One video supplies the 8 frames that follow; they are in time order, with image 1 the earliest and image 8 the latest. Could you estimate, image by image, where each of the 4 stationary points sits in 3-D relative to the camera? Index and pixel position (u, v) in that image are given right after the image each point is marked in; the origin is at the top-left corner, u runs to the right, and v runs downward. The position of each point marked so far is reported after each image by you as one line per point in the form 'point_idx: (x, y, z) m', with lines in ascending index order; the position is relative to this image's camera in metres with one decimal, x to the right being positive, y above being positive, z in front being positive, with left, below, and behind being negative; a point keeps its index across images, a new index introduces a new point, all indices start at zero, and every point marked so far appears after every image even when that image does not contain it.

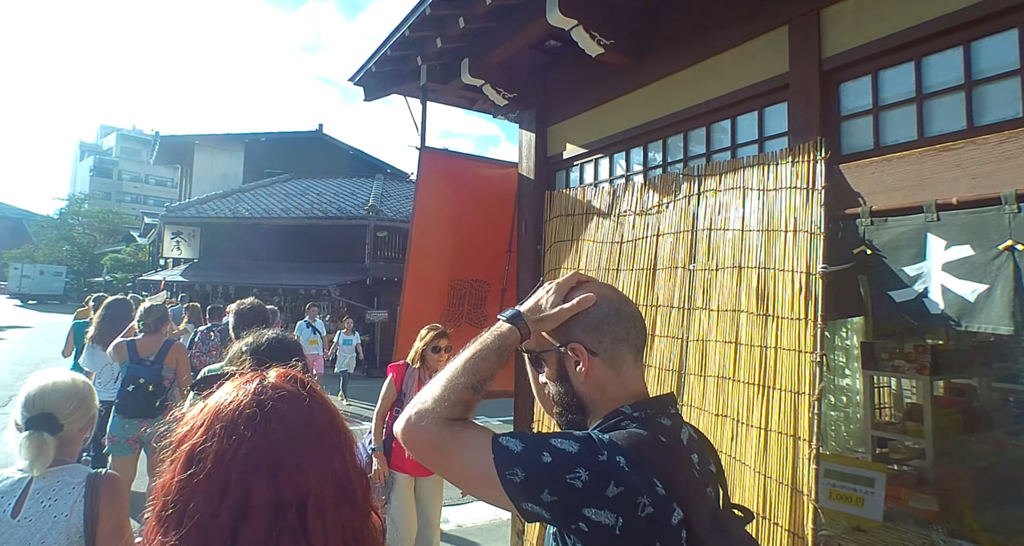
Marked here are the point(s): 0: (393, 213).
0: (-2.6, +1.5, +13.8) m
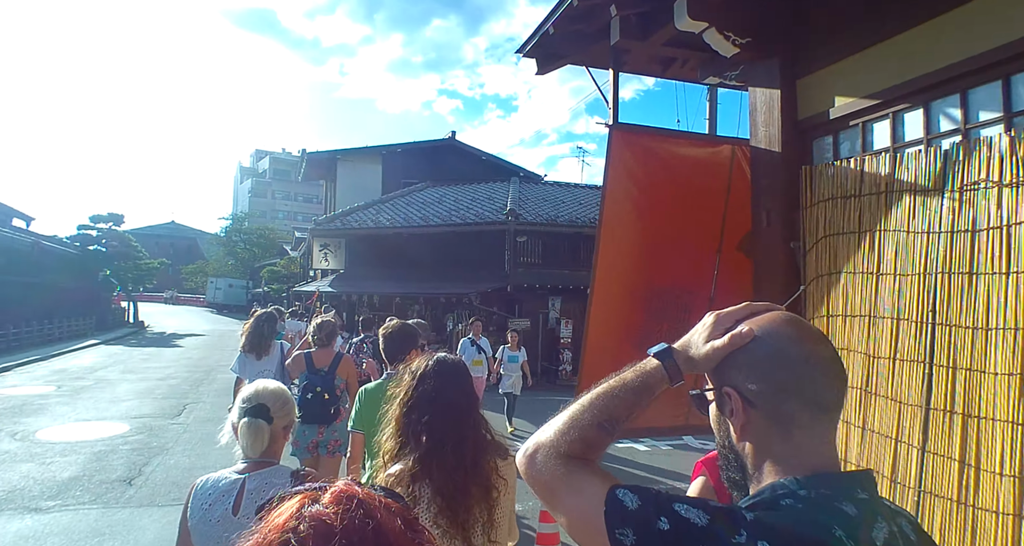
0: (+0.7, +1.4, +13.2) m
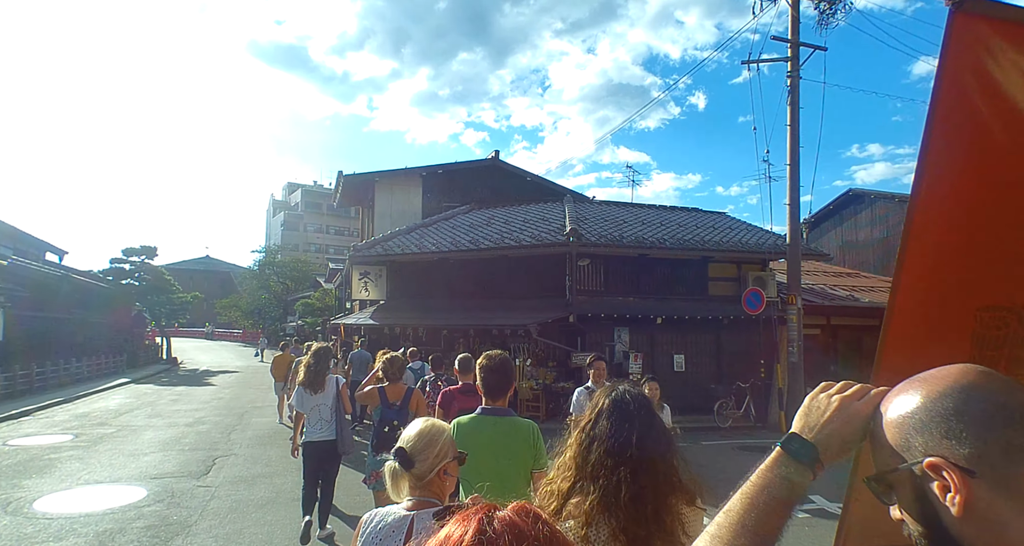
0: (+1.8, +0.8, +12.0) m
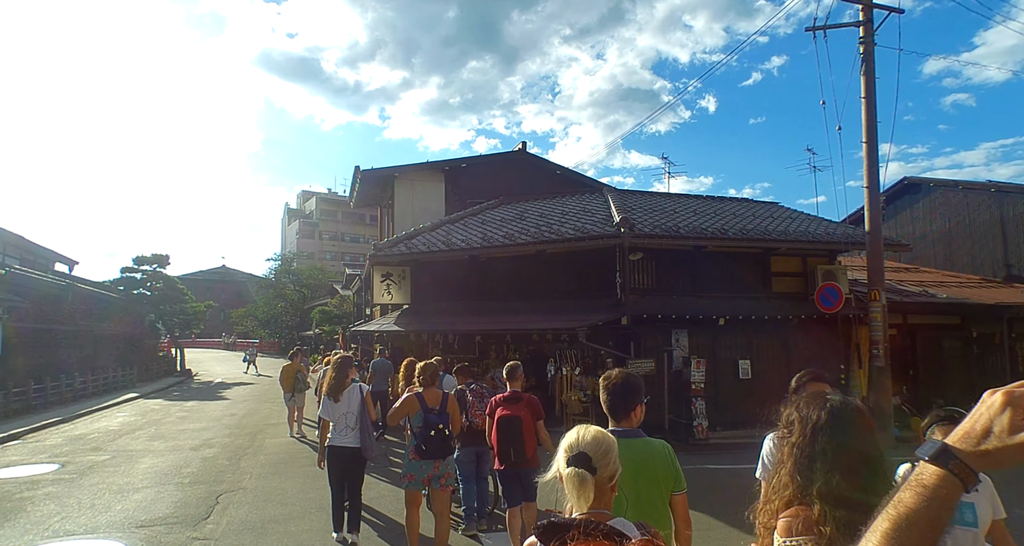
0: (+2.6, +0.9, +10.8) m
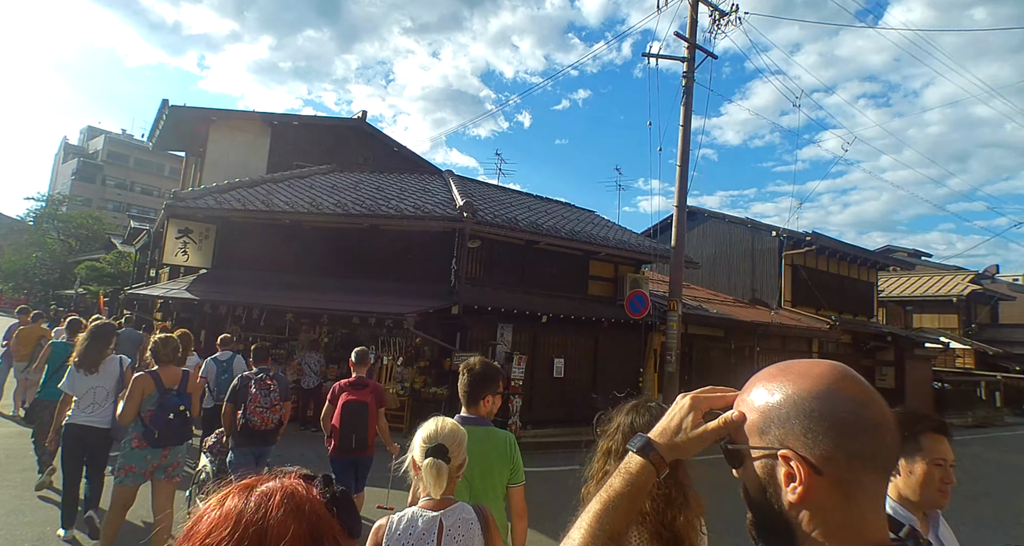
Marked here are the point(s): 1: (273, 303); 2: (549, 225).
0: (-0.5, +1.1, +10.6) m
1: (-3.9, -0.5, +9.1) m
2: (+0.7, +1.0, +11.7) m
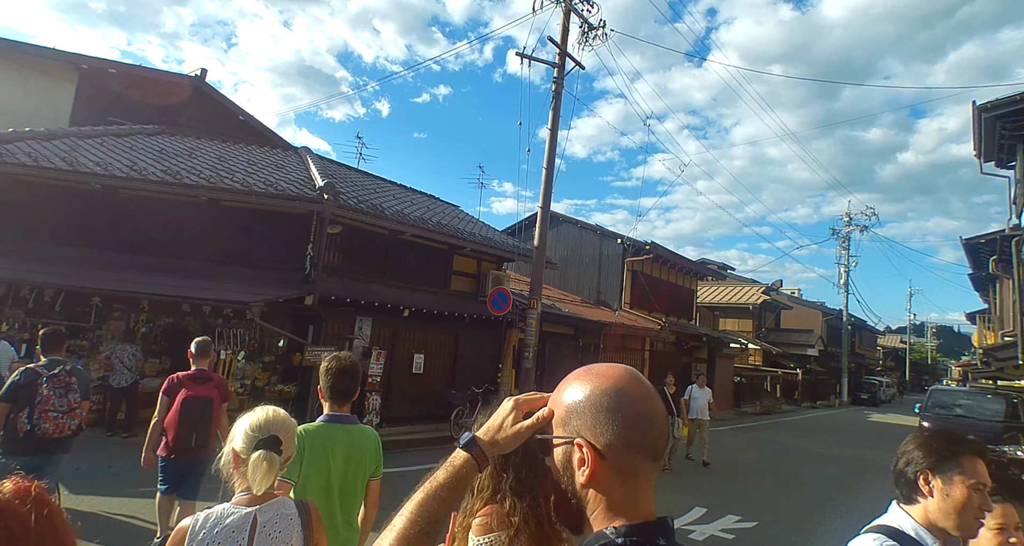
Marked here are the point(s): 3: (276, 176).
0: (-2.8, +1.3, +10.0) m
1: (-5.8, -0.1, +7.6) m
2: (-2.0, +1.2, +11.3) m
3: (-4.2, +1.7, +10.1) m
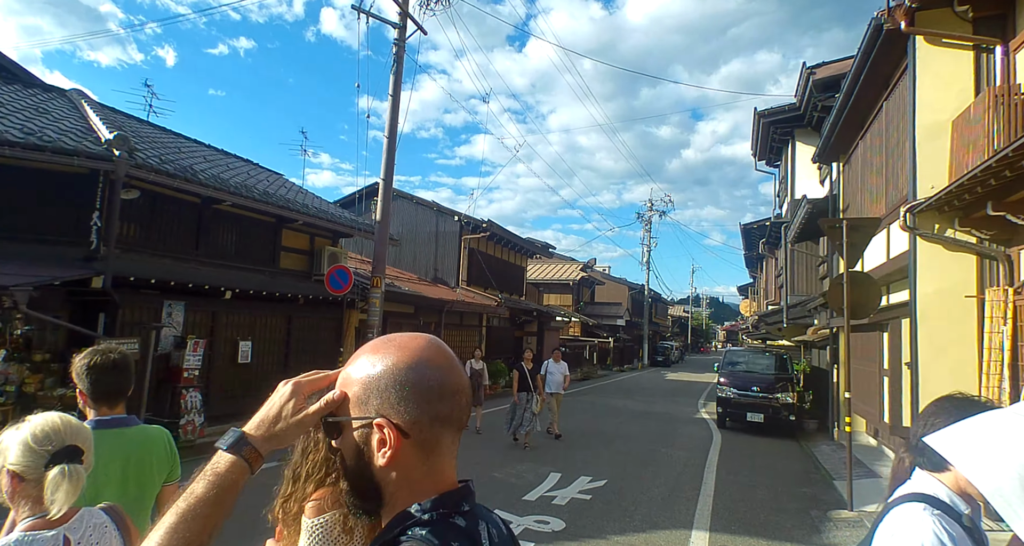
0: (-5.1, +1.6, +8.1) m
1: (-7.1, +0.2, +4.9) m
2: (-4.8, +1.6, +9.7) m
3: (-6.4, +2.1, +7.8) m
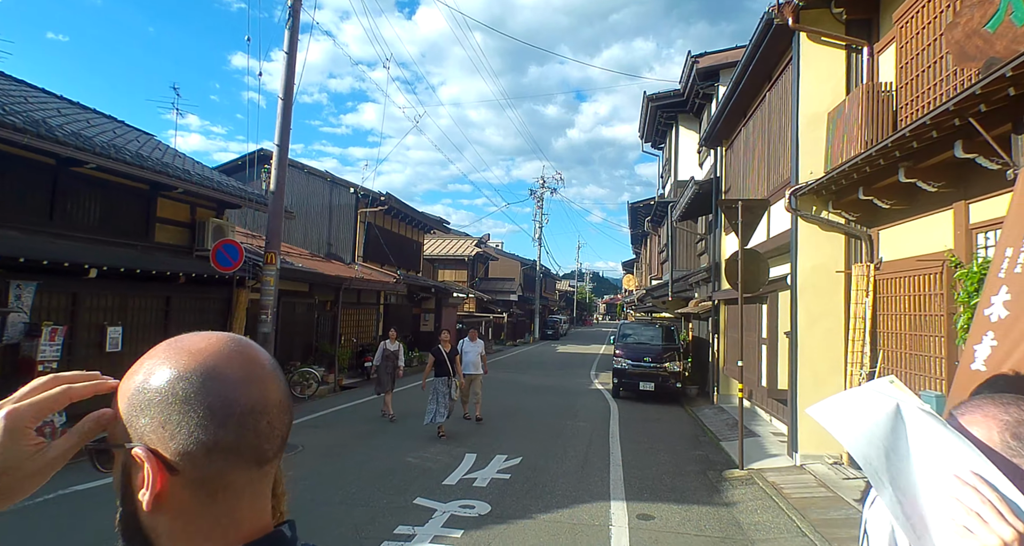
0: (-6.1, +1.9, +6.7) m
1: (-7.3, +0.3, +3.2) m
2: (-6.1, +1.9, +8.3) m
3: (-7.3, +2.4, +6.1) m
